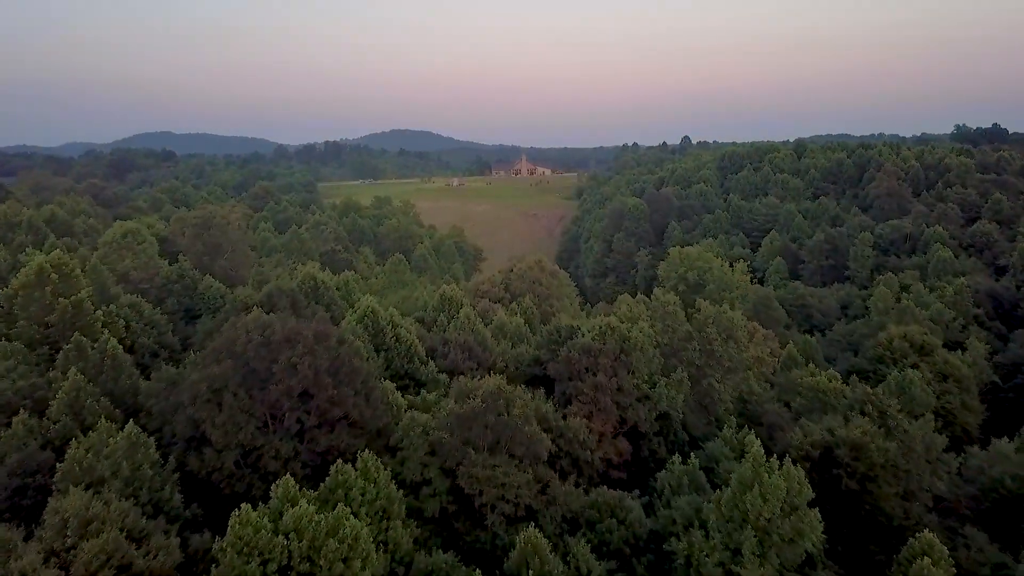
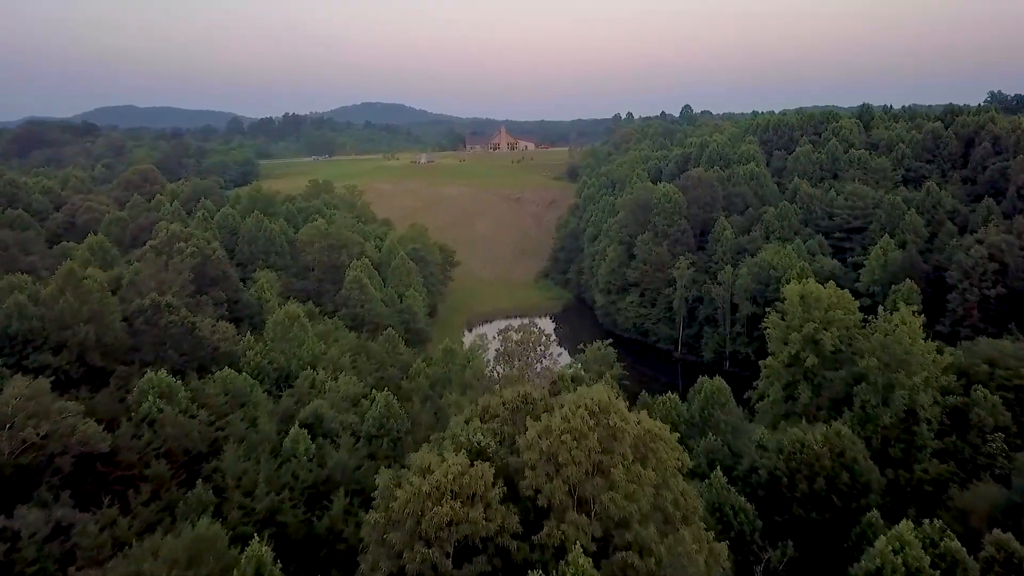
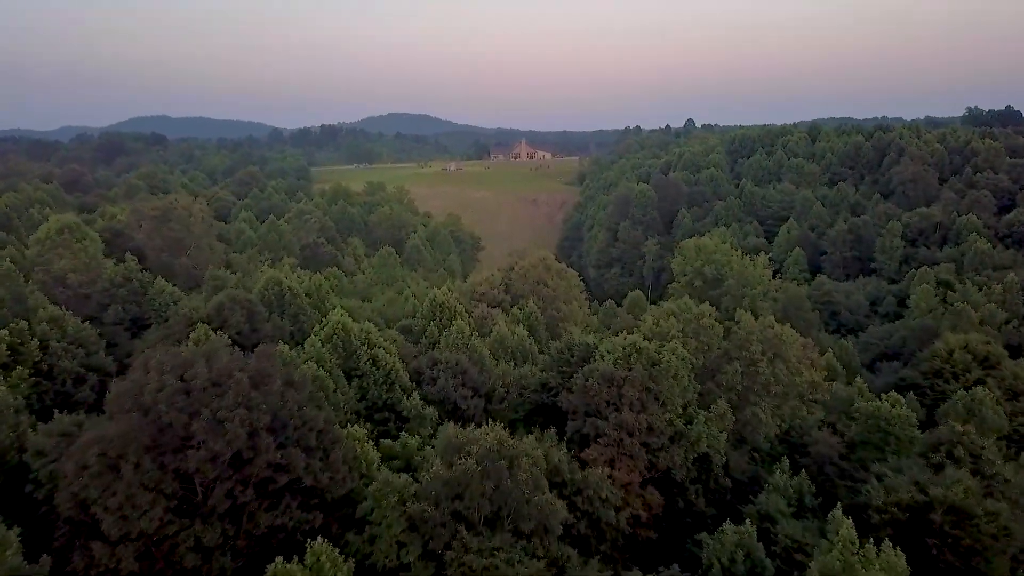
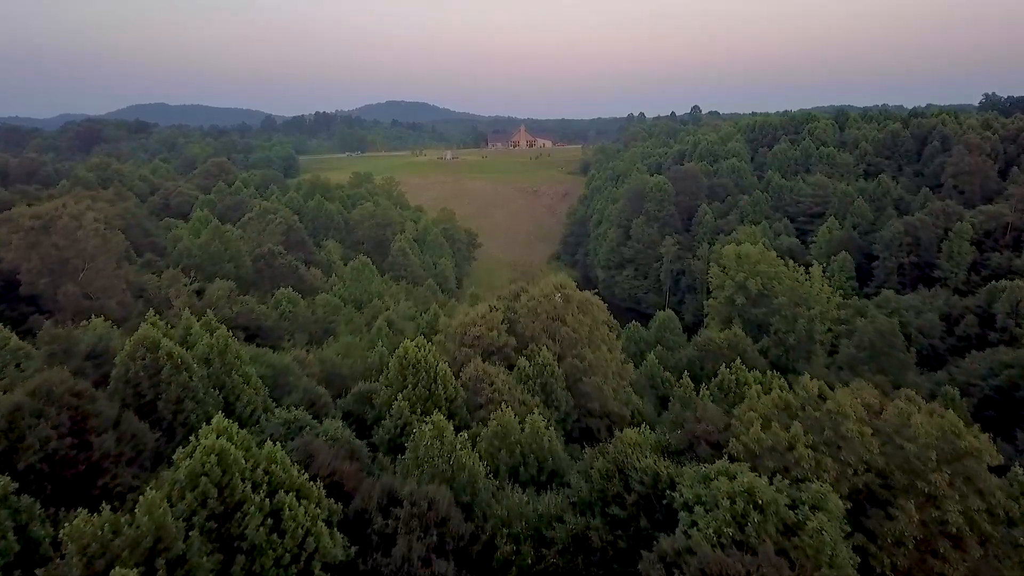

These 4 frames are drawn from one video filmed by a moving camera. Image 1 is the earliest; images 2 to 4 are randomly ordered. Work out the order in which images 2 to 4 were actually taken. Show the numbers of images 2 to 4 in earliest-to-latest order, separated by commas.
3, 4, 2
